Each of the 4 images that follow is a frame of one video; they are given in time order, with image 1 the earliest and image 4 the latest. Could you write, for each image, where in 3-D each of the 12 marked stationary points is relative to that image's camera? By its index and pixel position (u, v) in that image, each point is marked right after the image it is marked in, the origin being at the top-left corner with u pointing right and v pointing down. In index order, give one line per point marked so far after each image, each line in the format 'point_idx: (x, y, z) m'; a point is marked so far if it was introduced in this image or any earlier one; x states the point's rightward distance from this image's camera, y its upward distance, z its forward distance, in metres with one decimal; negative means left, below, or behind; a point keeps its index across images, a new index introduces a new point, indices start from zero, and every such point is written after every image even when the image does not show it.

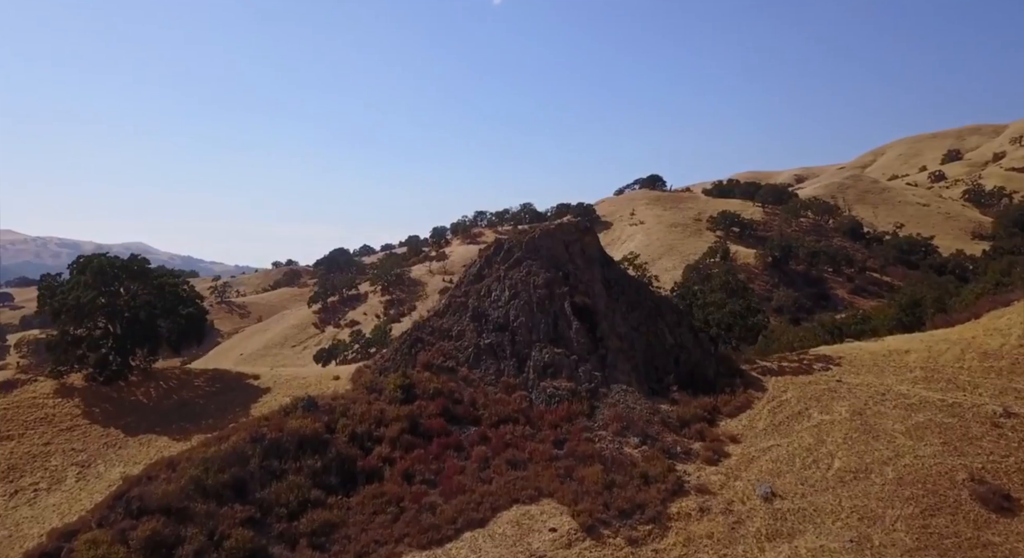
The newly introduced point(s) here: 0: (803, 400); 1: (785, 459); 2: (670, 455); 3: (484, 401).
0: (+7.0, -2.9, +17.2) m
1: (+5.8, -3.8, +15.1) m
2: (+3.4, -3.8, +15.6) m
3: (-0.7, -3.0, +17.8) m
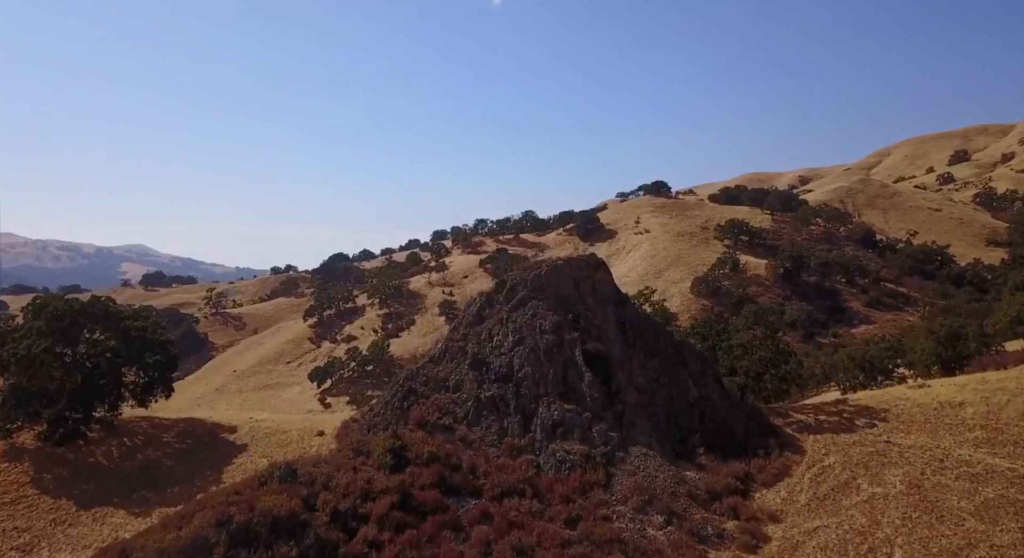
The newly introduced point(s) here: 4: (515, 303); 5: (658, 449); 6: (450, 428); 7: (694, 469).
0: (+7.1, -4.0, +15.1) m
1: (+5.9, -4.8, +13.0) m
2: (+3.5, -4.9, +13.5) m
3: (-0.6, -4.1, +15.7) m
4: (+0.1, -0.6, +18.5) m
5: (+3.2, -3.7, +15.8) m
6: (-1.4, -3.5, +16.8) m
7: (+3.9, -4.1, +15.5) m
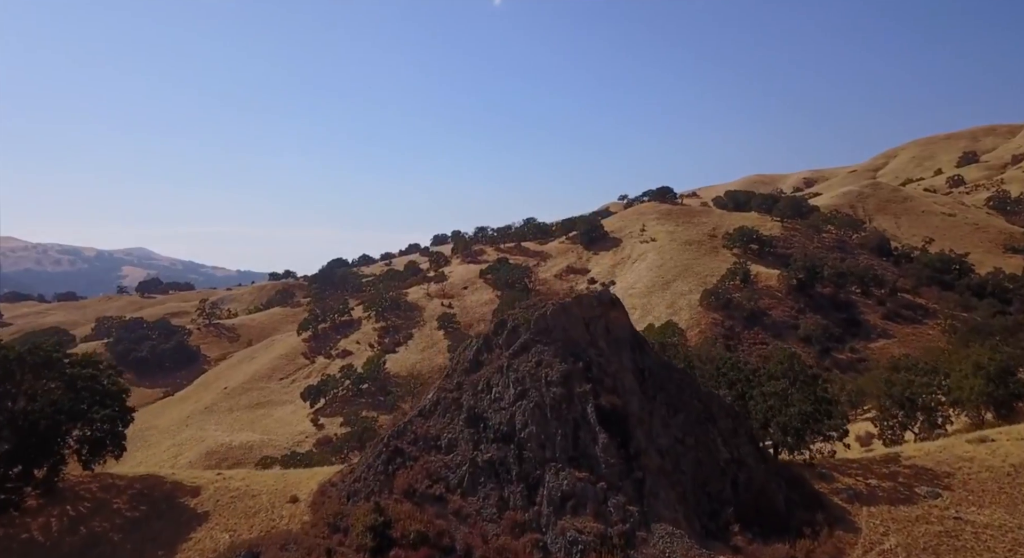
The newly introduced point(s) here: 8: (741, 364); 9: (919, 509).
0: (+7.1, -4.8, +12.7) m
1: (+5.9, -5.7, +10.6) m
2: (+3.6, -5.8, +11.1) m
3: (-0.6, -5.0, +13.3) m
4: (+0.1, -1.5, +16.1) m
5: (+3.3, -4.6, +13.5) m
6: (-1.4, -4.4, +14.4) m
7: (+4.0, -5.0, +13.1) m
8: (+6.3, -2.3, +19.9) m
9: (+7.8, -4.4, +13.8) m
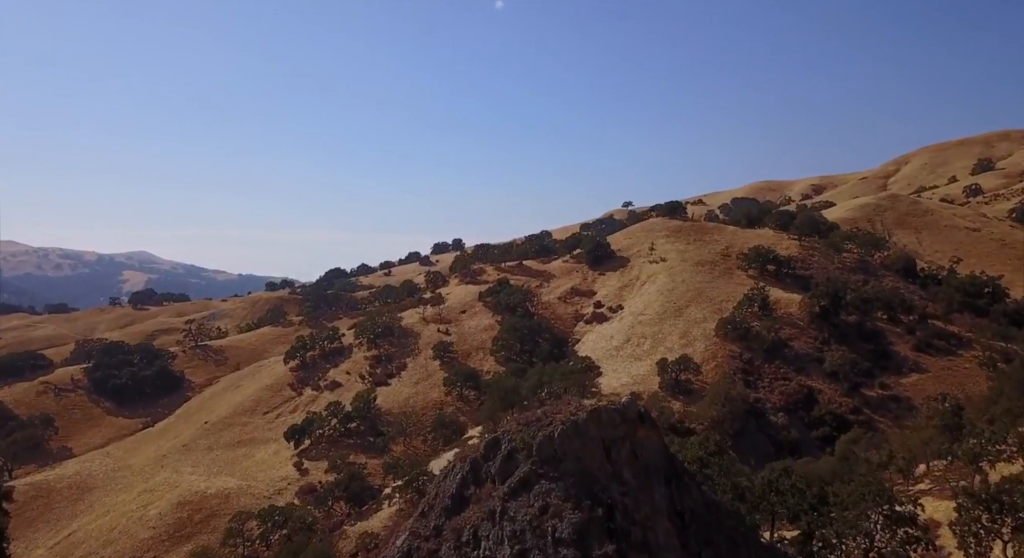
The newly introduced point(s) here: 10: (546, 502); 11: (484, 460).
0: (+7.1, -6.7, +8.7) m
1: (+5.8, -7.5, +6.6) m
2: (+3.5, -7.6, +7.1) m
3: (-0.6, -6.9, +9.3) m
4: (0.0, -3.4, +12.2) m
5: (+3.2, -6.5, +9.5) m
6: (-1.5, -6.3, +10.4) m
7: (+3.9, -6.8, +9.1) m
8: (+6.3, -4.2, +15.9) m
9: (+7.8, -6.3, +9.8) m
10: (+0.5, -3.6, +11.6) m
11: (-0.5, -3.2, +13.0) m
